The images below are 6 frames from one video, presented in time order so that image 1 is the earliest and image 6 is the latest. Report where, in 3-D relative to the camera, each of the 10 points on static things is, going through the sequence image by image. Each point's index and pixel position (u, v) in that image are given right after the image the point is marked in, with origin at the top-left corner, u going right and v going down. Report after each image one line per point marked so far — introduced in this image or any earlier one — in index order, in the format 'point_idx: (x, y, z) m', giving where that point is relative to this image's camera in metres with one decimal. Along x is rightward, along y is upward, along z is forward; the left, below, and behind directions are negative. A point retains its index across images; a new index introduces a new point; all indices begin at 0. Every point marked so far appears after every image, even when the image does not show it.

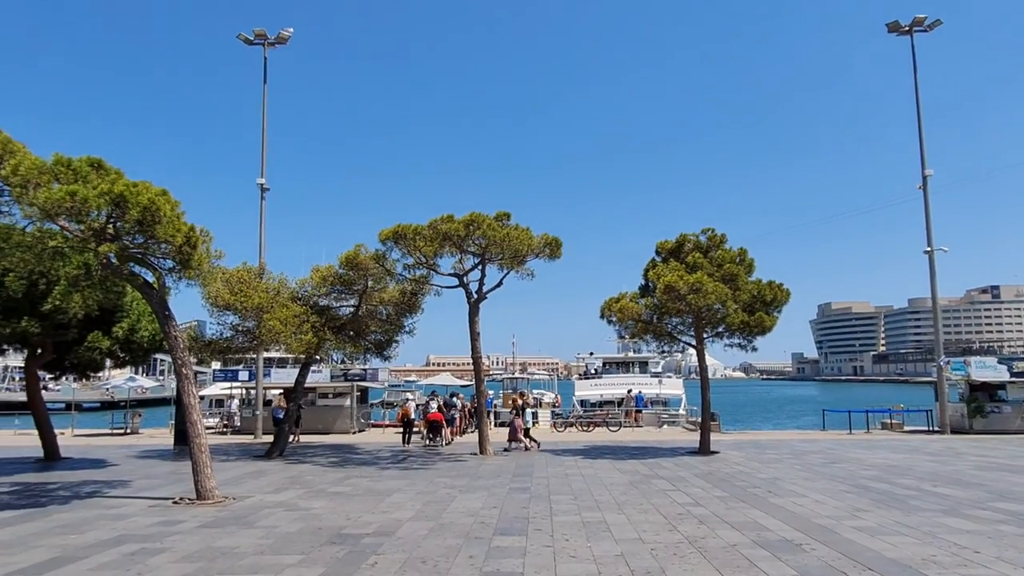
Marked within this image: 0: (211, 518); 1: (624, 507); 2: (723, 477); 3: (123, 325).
0: (-4.5, -3.4, +11.4) m
1: (+1.7, -3.4, +11.6) m
2: (+4.3, -3.9, +15.4) m
3: (-9.7, -0.9, +19.0) m
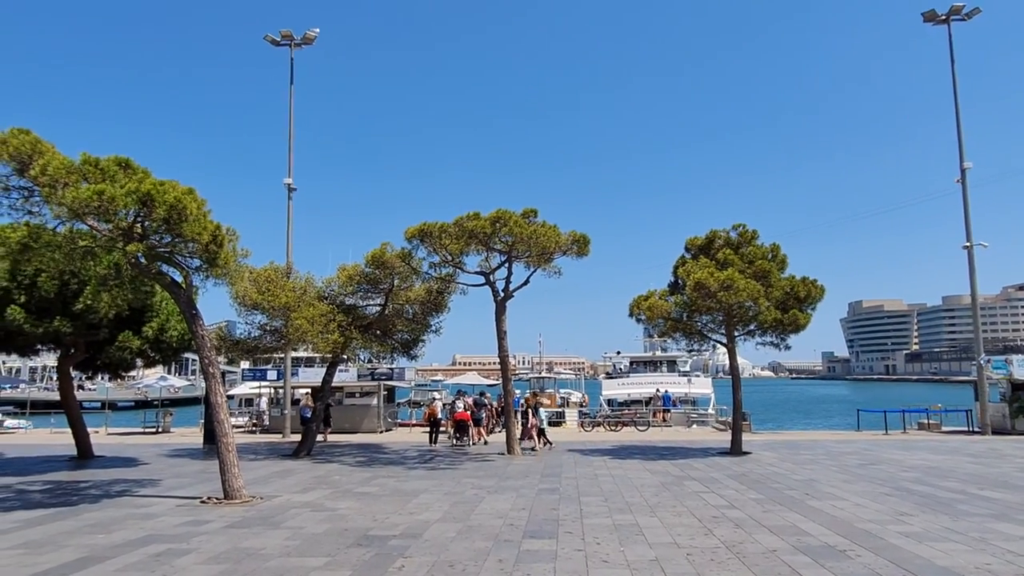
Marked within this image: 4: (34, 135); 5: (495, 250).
0: (-4.1, -3.4, +11.3) m
1: (+2.2, -3.3, +11.3) m
2: (+4.9, -3.8, +15.0) m
3: (-9.0, -0.9, +19.1) m
4: (-7.8, +2.5, +12.3) m
5: (-0.5, +1.0, +19.9) m
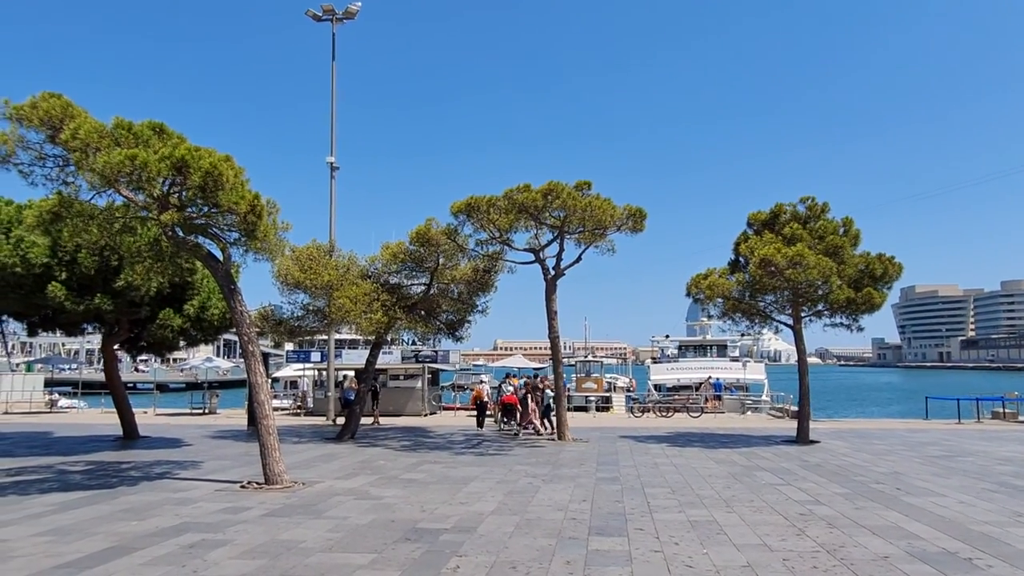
0: (-3.2, -3.0, +10.5) m
1: (+3.0, -2.9, +10.2) m
2: (+5.9, -3.4, +13.8) m
3: (-7.8, -0.4, +18.5) m
4: (-6.9, +2.9, +11.6) m
5: (+0.8, +1.6, +18.8) m
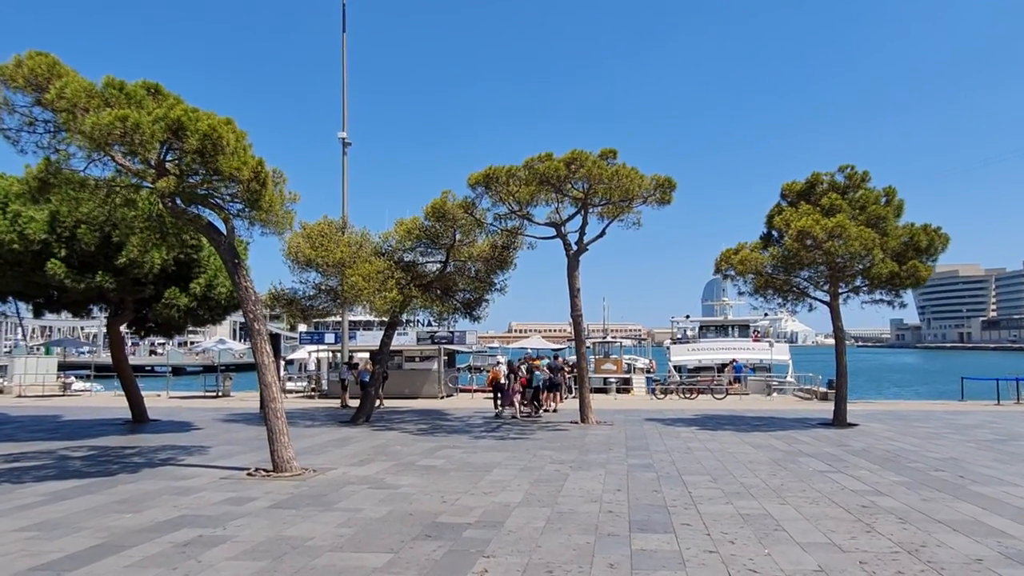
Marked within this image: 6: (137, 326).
0: (-2.9, -2.7, +9.7) m
1: (+3.4, -2.6, +9.3) m
2: (+6.3, -2.9, +12.8) m
3: (-7.3, +0.2, +17.7) m
4: (-6.5, +3.3, +10.7) m
5: (+1.3, +2.2, +17.8) m
6: (-9.9, -1.0, +20.0) m
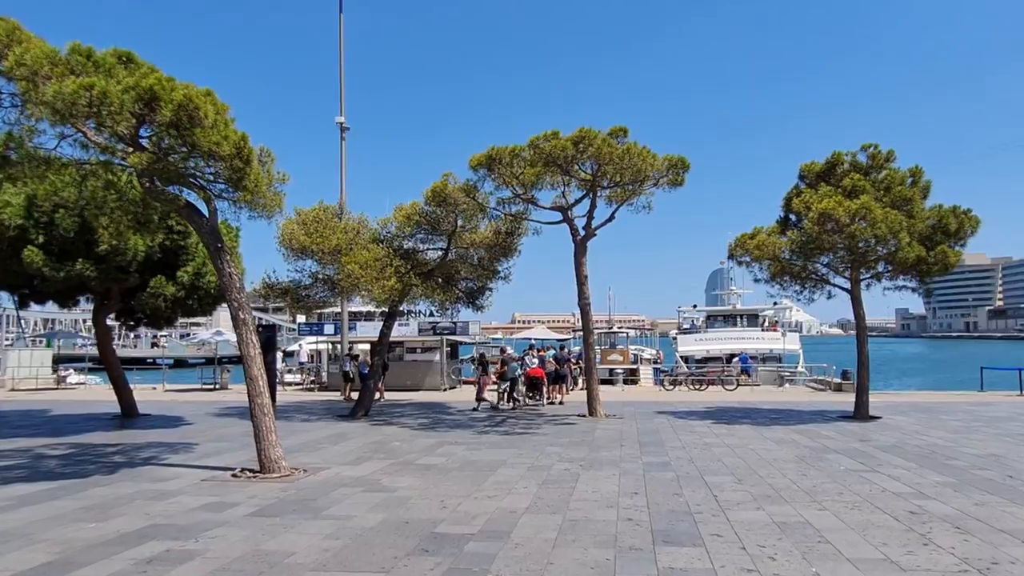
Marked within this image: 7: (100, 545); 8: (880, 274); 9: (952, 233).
0: (-2.8, -2.5, +8.8) m
1: (+3.4, -2.4, +8.4) m
2: (+6.4, -2.6, +11.9) m
3: (-7.2, +0.4, +16.8) m
4: (-6.5, +3.5, +9.8) m
5: (+1.4, +2.4, +16.9) m
6: (-9.8, -0.7, +19.1) m
7: (-3.8, -2.4, +7.0) m
8: (+8.6, +0.3, +17.7) m
9: (+9.9, +1.2, +17.1) m
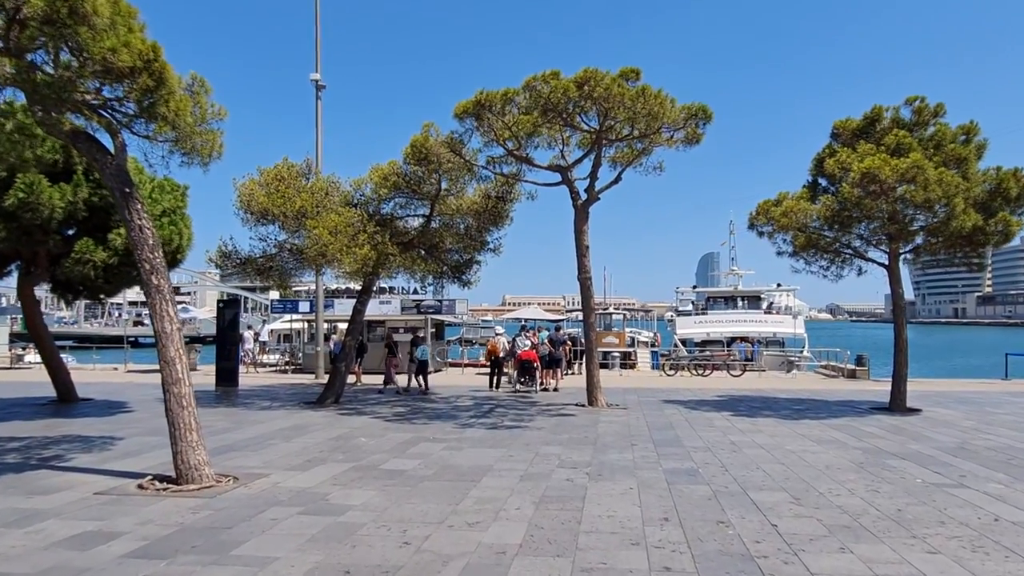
0: (-2.9, -2.1, +6.4) m
1: (+3.3, -2.0, +6.1) m
2: (+6.3, -2.2, +9.6) m
3: (-7.4, +1.1, +14.4) m
4: (-6.5, +3.9, +7.3) m
5: (+1.3, +3.0, +14.4) m
6: (-10.0, 0.0, +16.6) m
7: (-3.9, -2.0, +4.6) m
8: (+8.4, +0.9, +15.4) m
9: (+9.7, +1.7, +14.8) m
